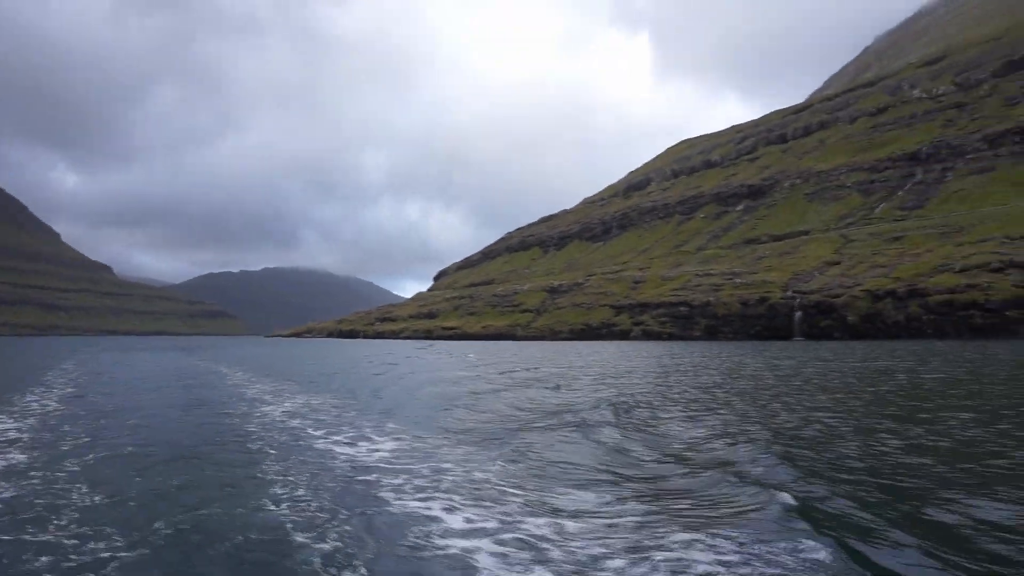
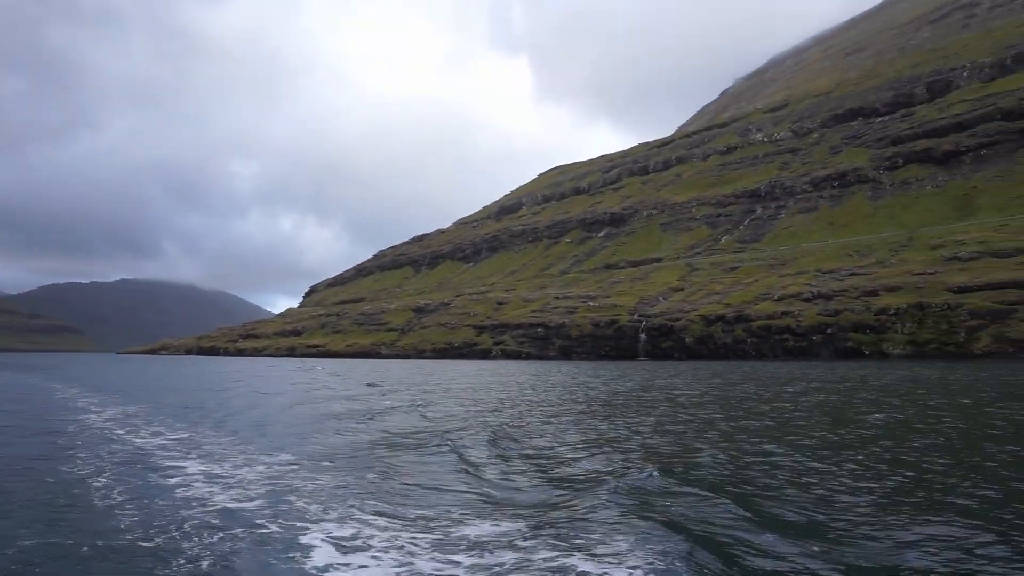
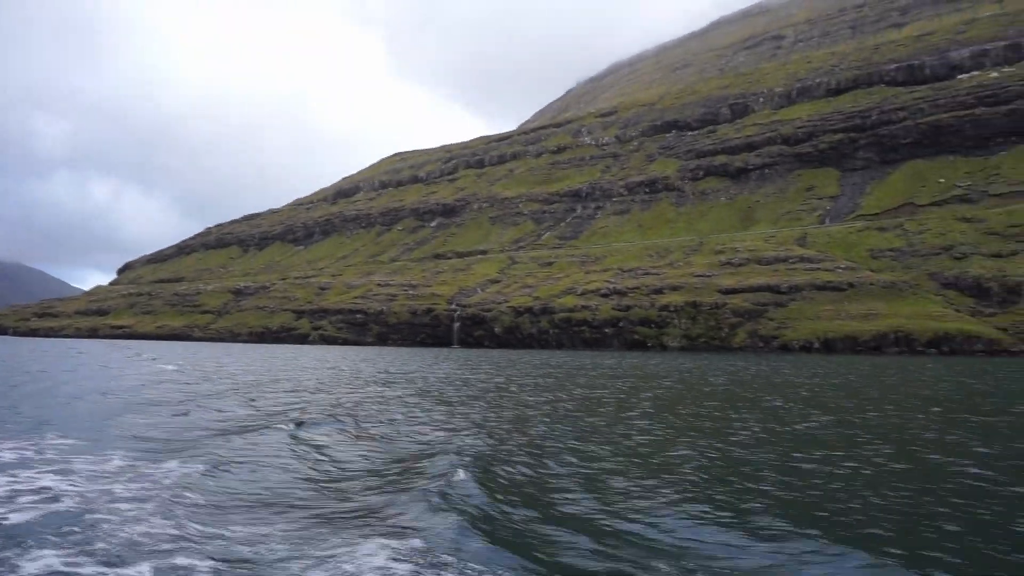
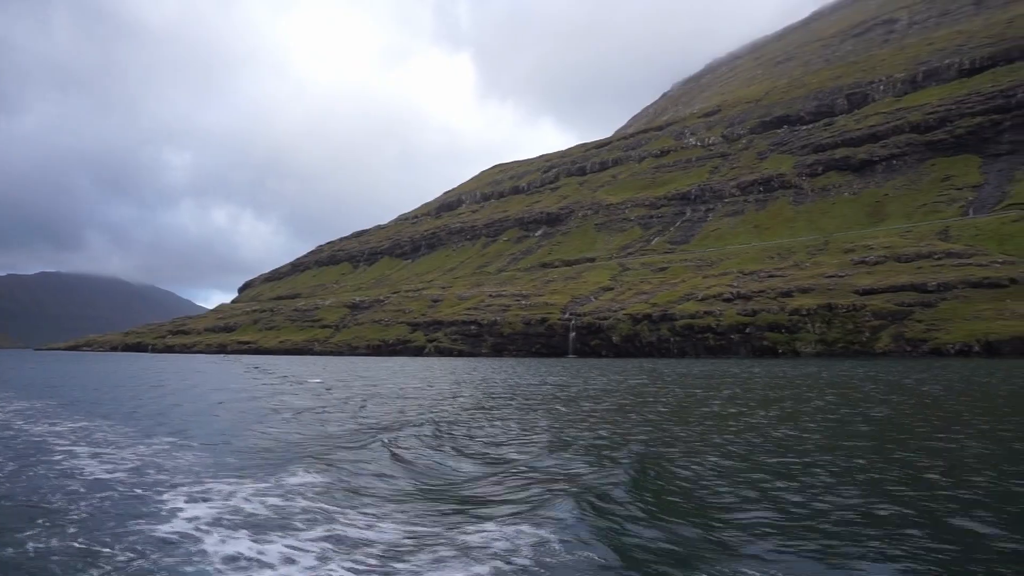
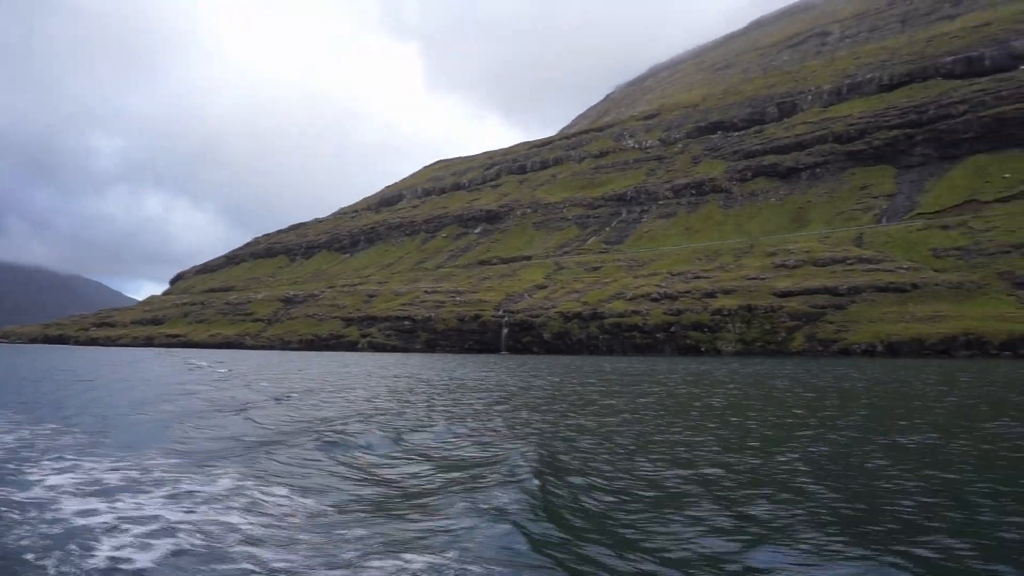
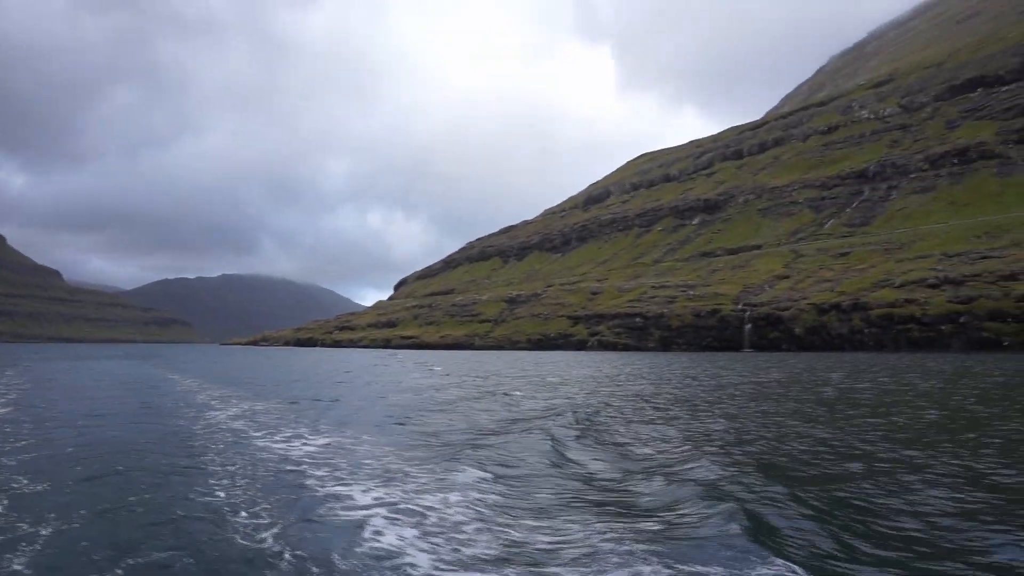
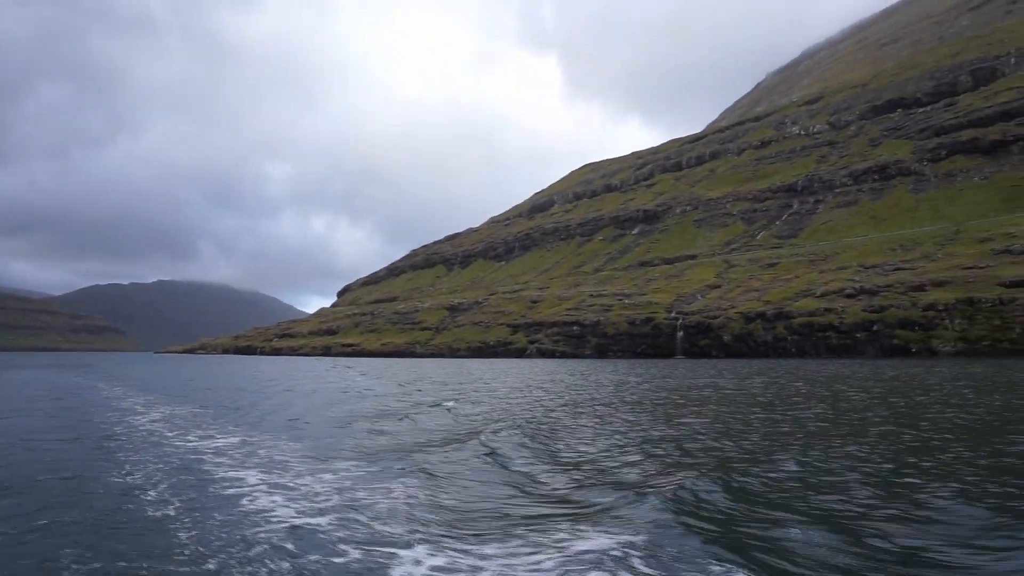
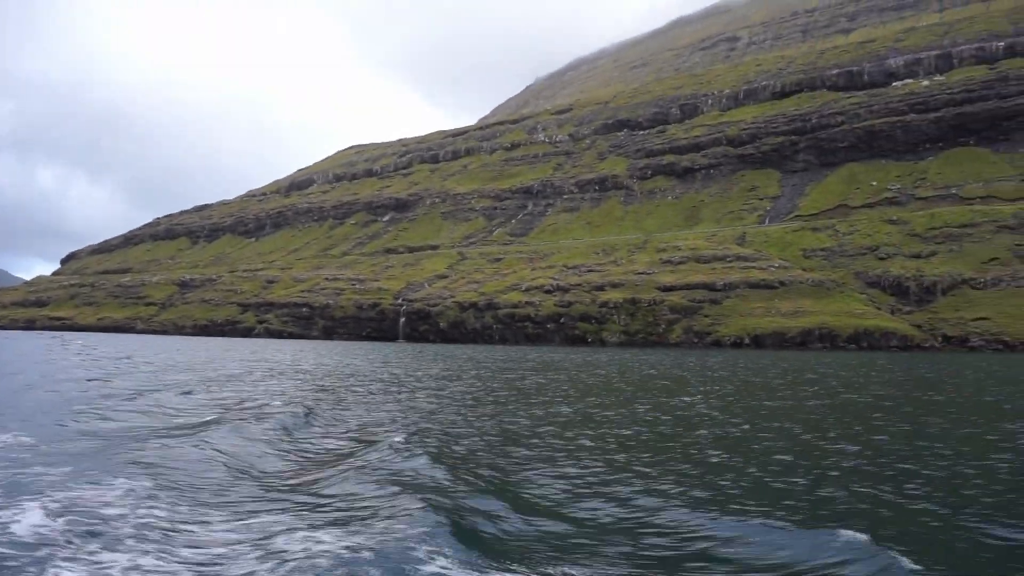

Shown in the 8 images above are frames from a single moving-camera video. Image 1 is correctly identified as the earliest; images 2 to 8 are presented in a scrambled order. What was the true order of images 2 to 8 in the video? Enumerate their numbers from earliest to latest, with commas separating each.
6, 7, 2, 4, 5, 3, 8
